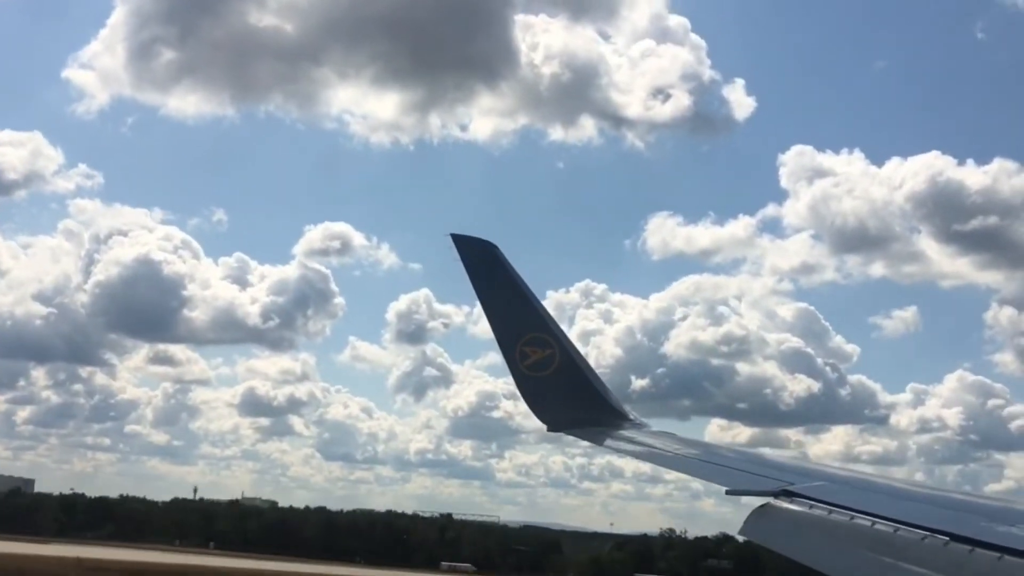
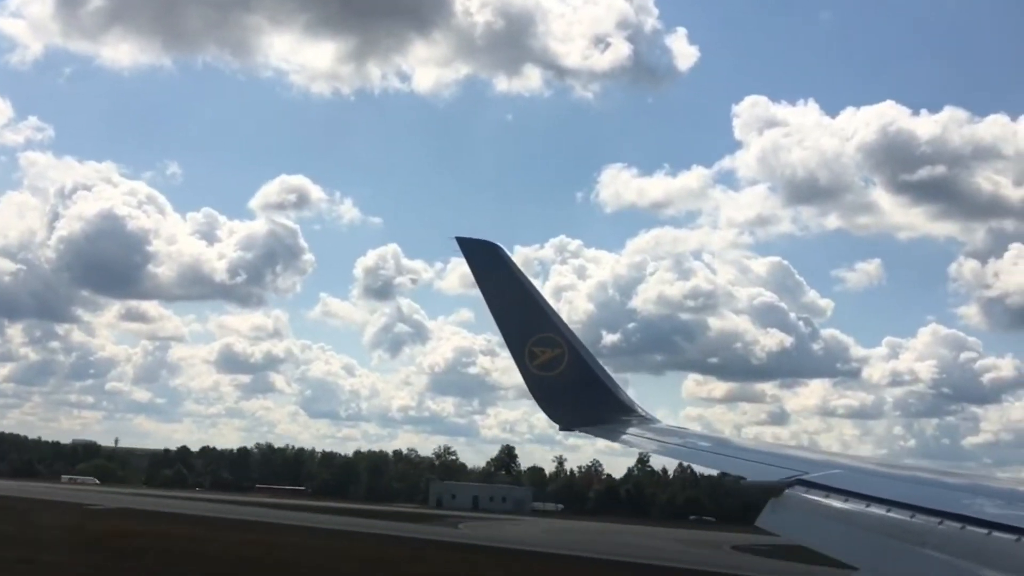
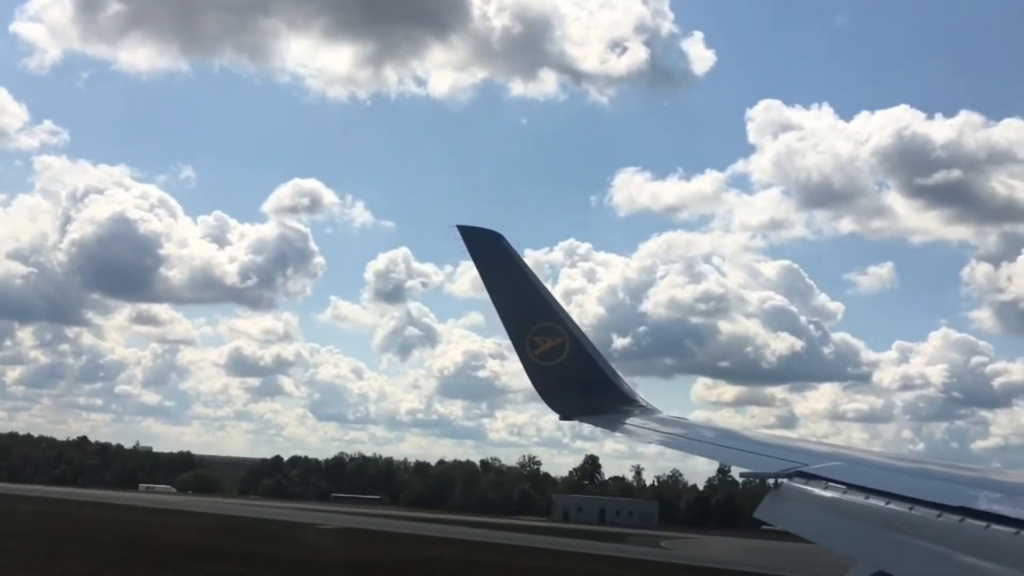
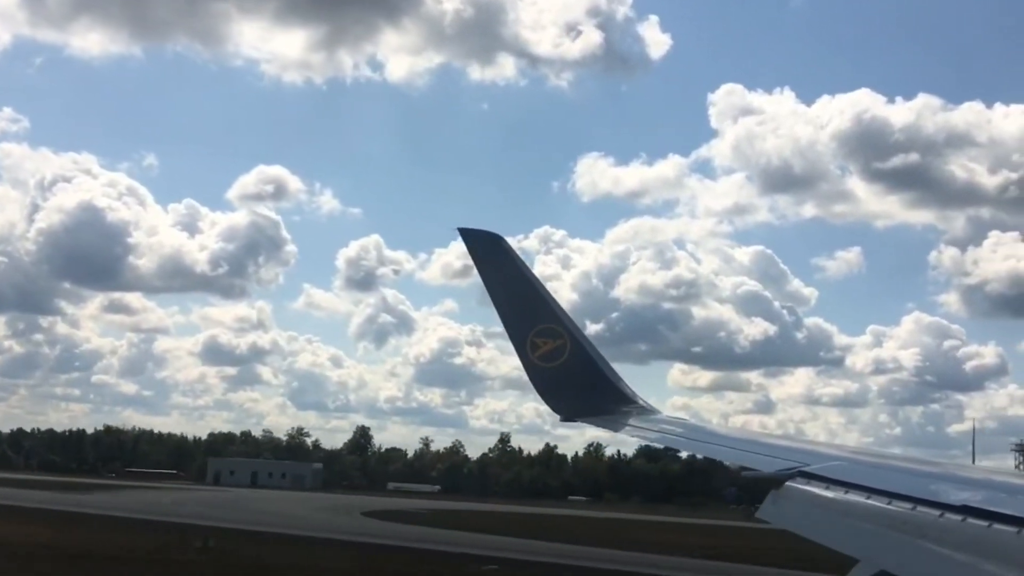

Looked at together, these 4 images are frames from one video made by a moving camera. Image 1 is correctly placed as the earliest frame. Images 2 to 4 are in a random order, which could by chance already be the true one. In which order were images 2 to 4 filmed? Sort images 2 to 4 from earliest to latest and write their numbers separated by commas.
3, 2, 4
